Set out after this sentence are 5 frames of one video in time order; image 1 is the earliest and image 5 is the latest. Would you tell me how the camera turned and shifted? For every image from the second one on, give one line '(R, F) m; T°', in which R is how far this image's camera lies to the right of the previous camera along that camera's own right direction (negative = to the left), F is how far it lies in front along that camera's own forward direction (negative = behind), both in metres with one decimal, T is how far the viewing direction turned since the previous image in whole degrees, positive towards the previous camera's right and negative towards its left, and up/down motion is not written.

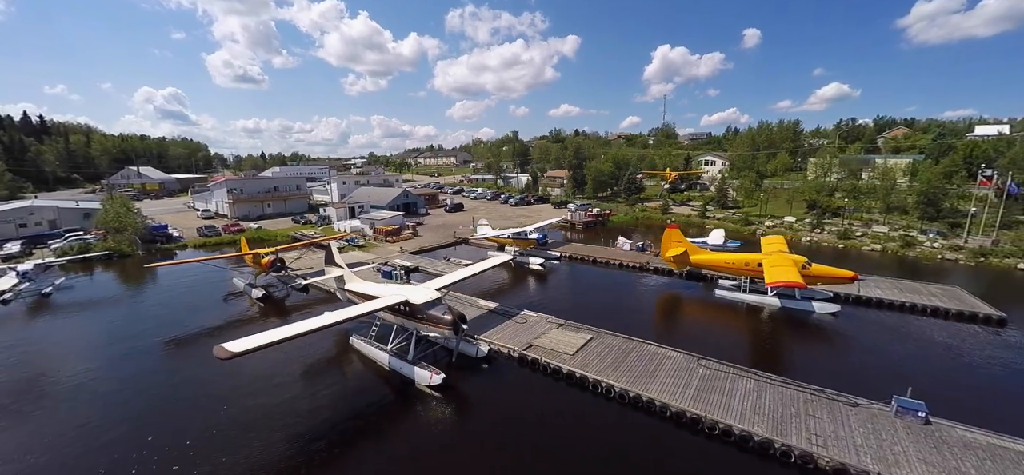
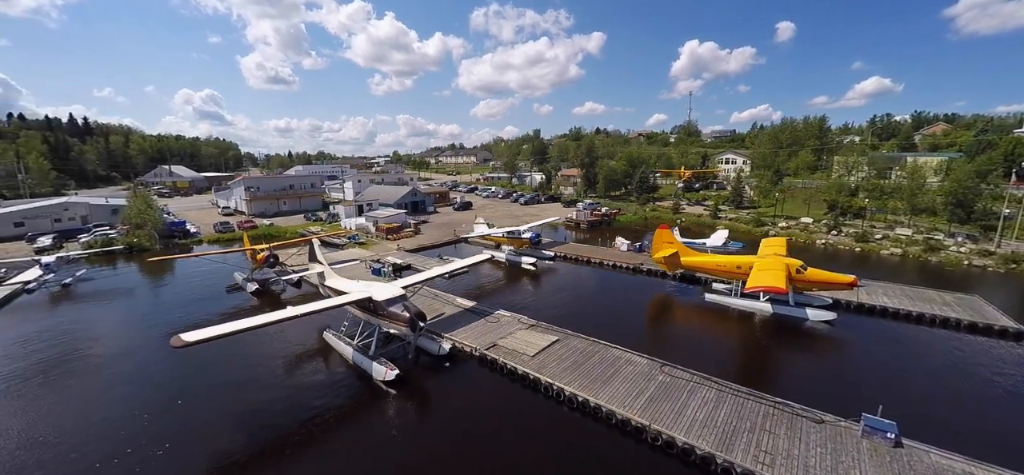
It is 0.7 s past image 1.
(+1.7, +0.3) m; -3°
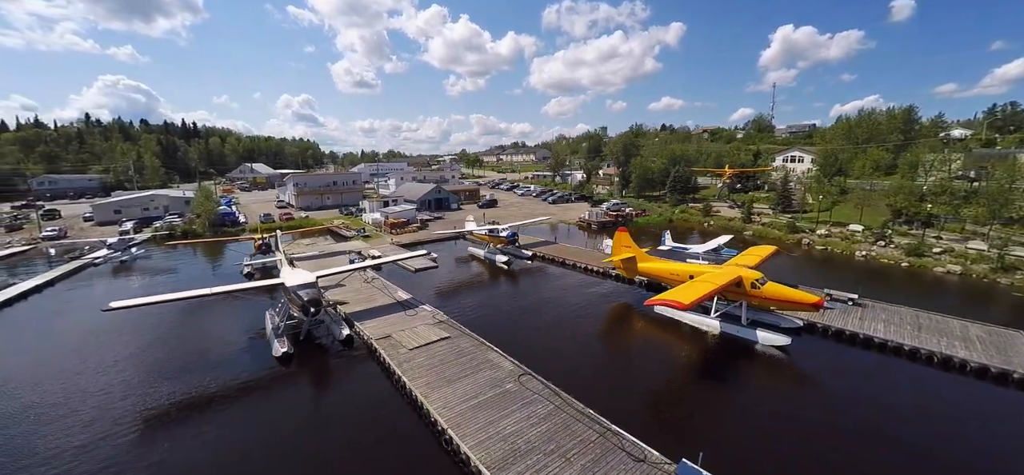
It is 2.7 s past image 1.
(+5.1, +0.7) m; -9°
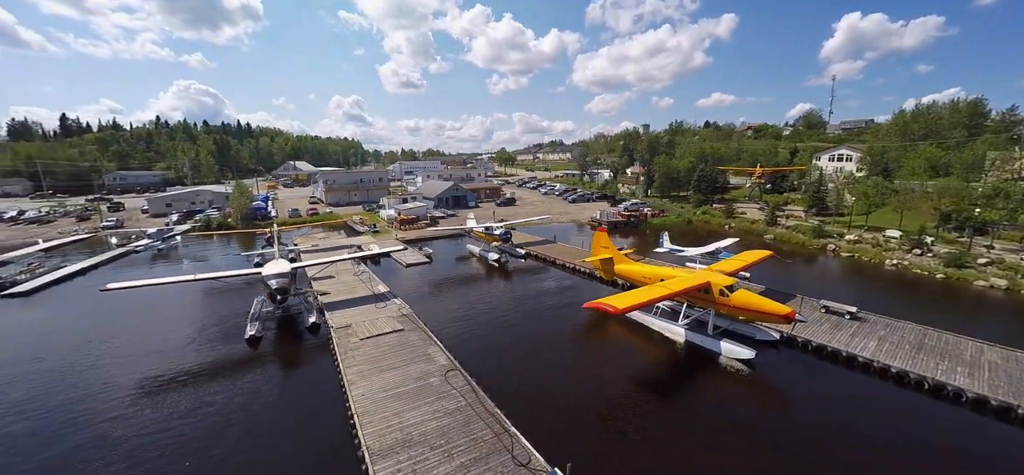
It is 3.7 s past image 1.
(+2.6, +0.1) m; -5°
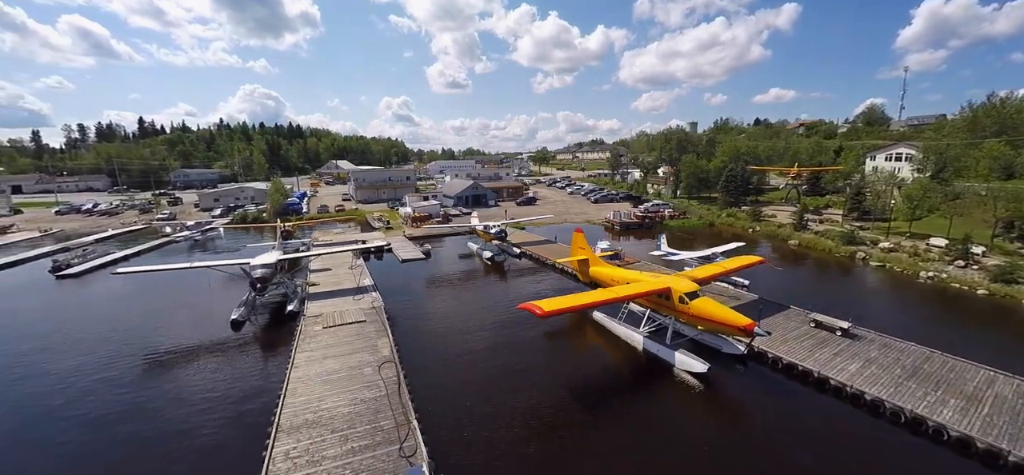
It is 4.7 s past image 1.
(+2.6, +0.1) m; -6°
